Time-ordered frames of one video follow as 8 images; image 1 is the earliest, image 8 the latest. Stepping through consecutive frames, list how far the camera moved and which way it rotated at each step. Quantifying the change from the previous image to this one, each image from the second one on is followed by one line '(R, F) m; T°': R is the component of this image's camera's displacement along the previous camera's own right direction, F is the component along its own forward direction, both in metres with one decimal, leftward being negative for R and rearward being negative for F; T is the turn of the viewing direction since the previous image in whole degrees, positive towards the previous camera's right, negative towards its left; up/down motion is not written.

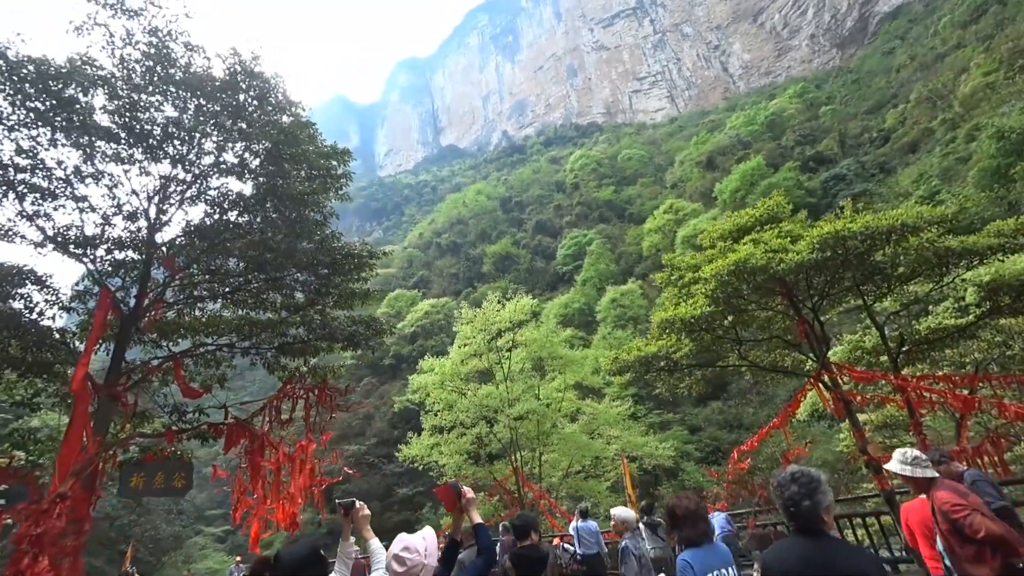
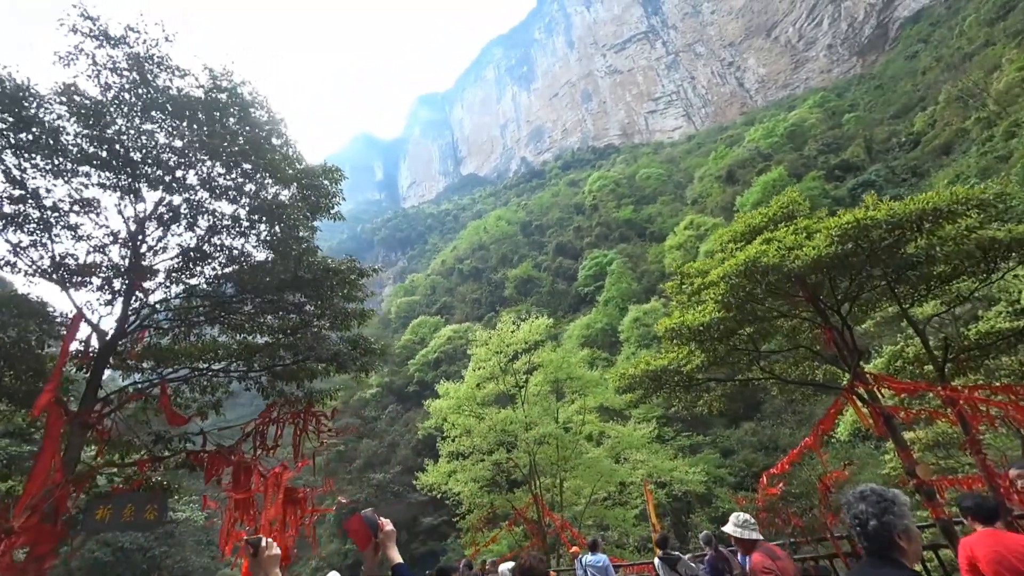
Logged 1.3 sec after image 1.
(+0.3, +0.6) m; -2°
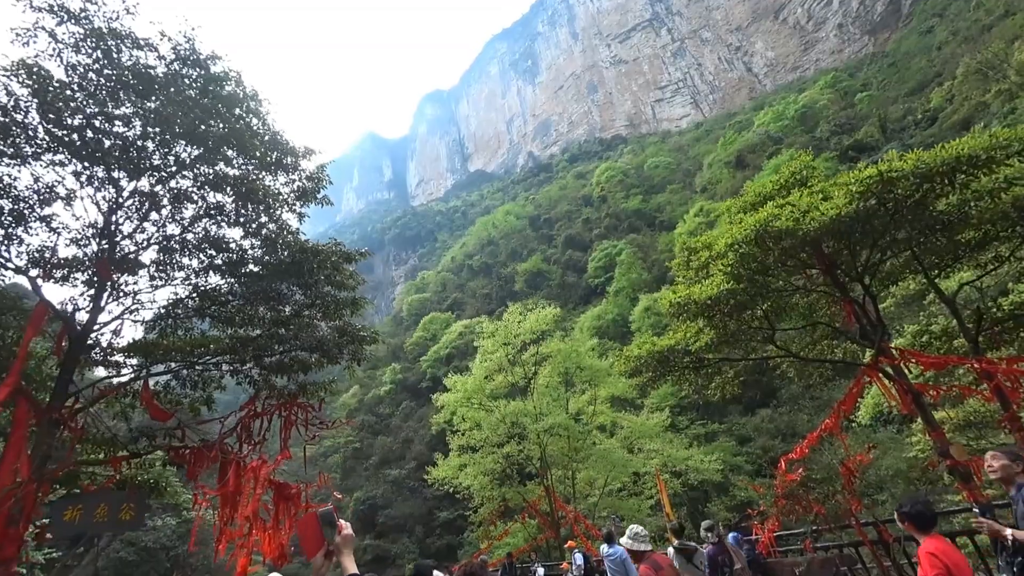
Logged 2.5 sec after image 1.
(+0.1, +0.4) m; -1°
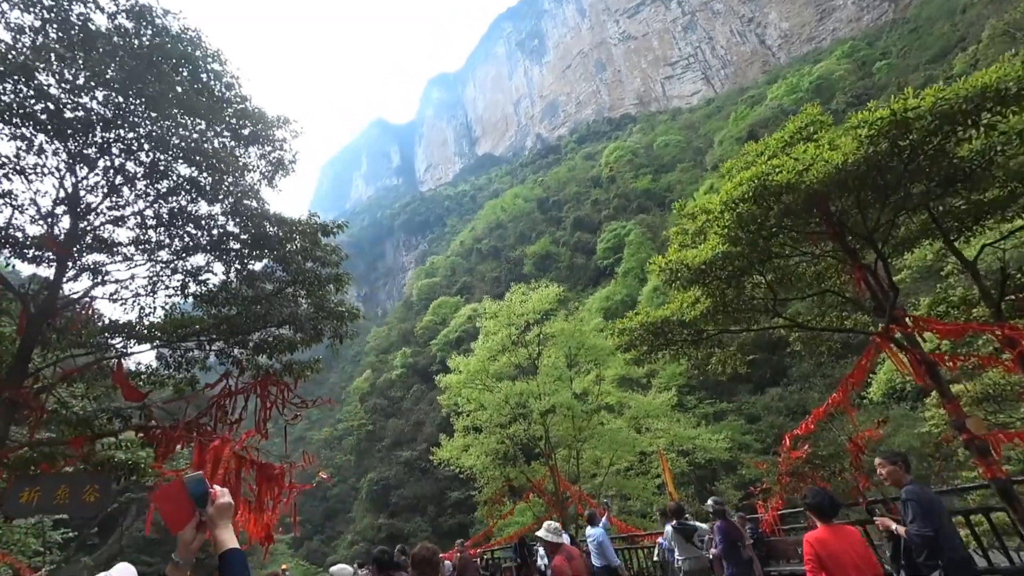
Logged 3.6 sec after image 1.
(+0.2, +0.3) m; -1°
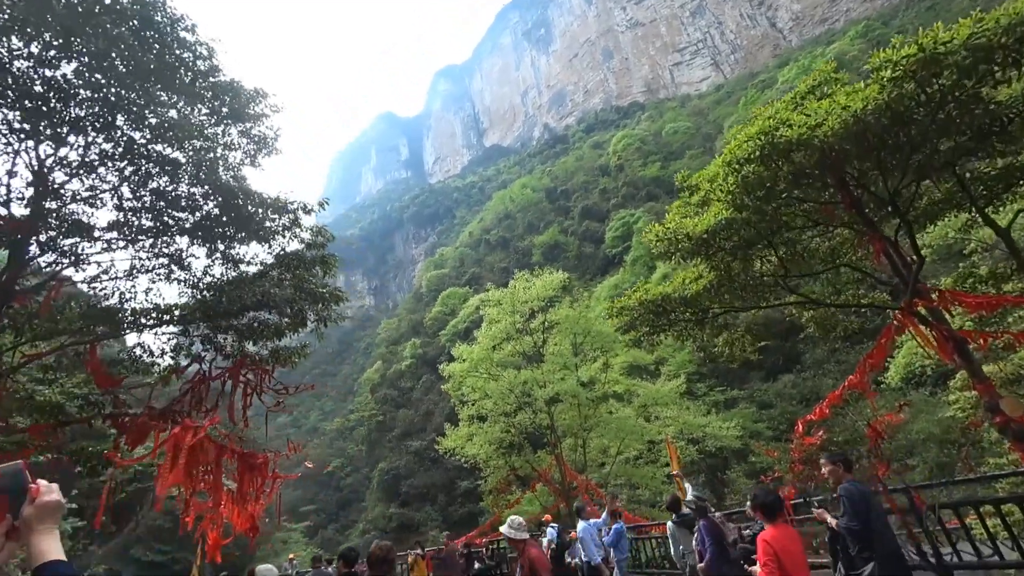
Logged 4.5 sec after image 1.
(+0.1, +0.4) m; -1°
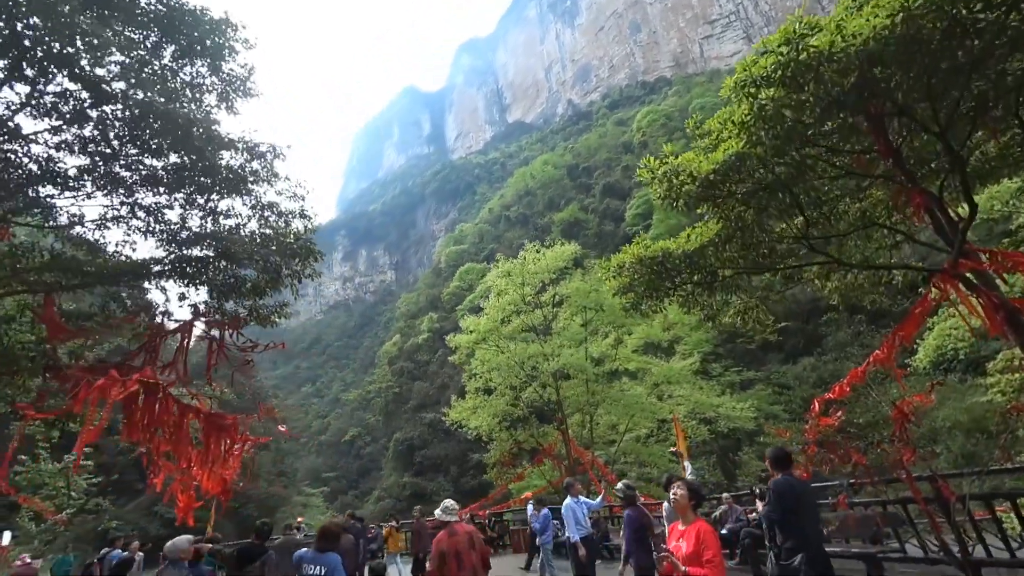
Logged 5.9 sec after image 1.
(+0.2, +0.5) m; -2°
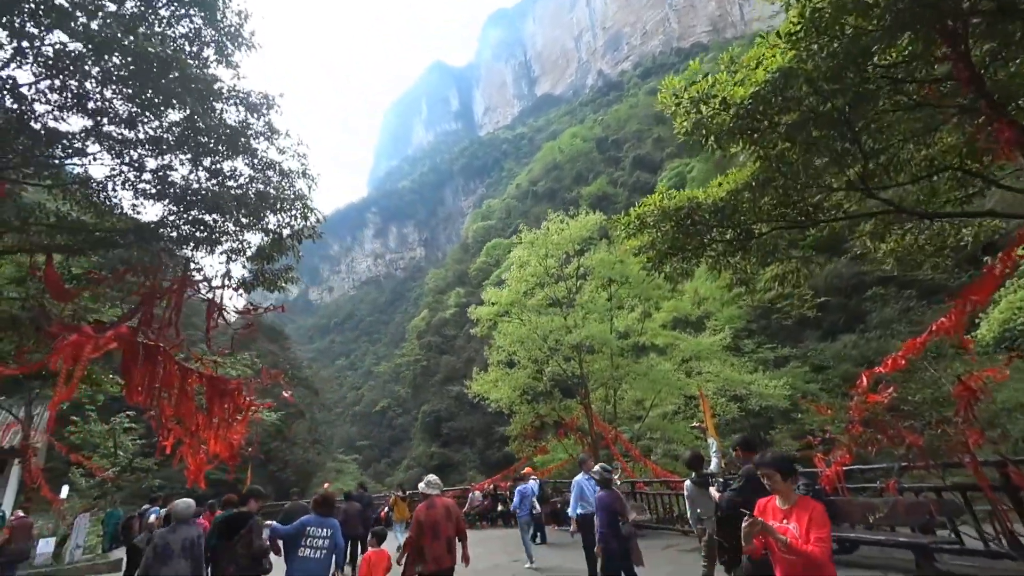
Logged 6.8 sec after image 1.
(+0.1, +0.5) m; -3°
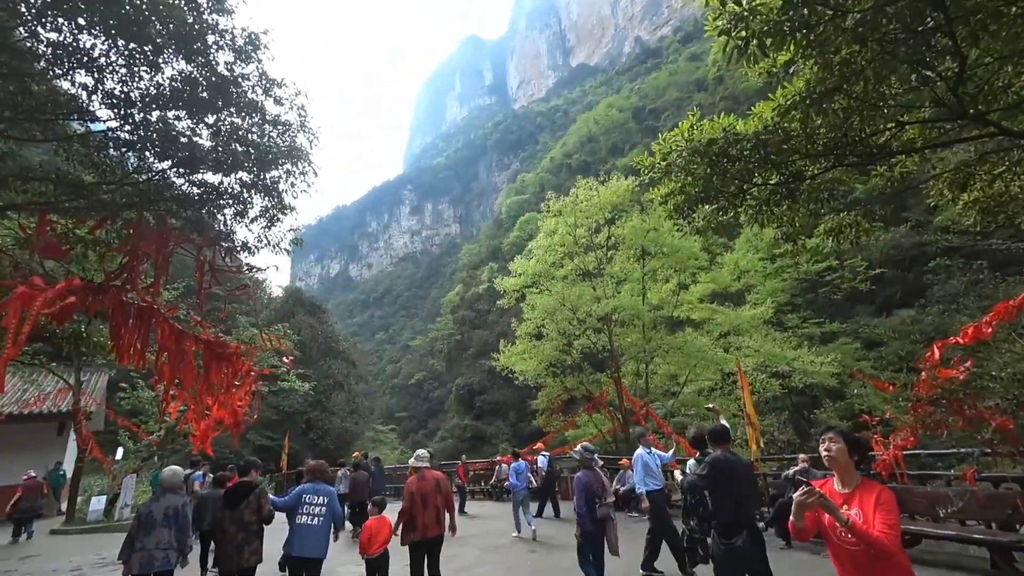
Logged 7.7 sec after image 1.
(+0.2, +0.6) m; -3°
